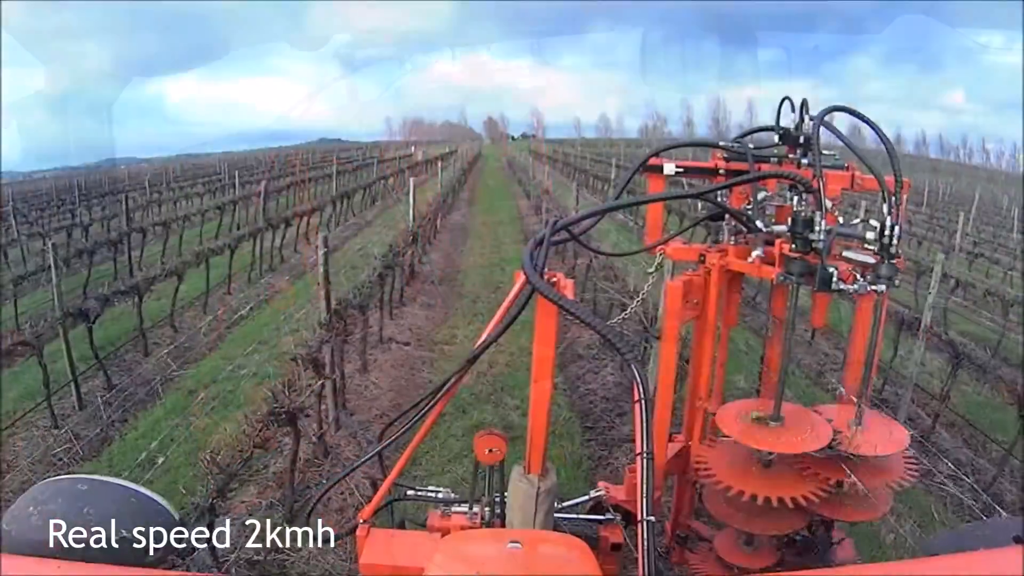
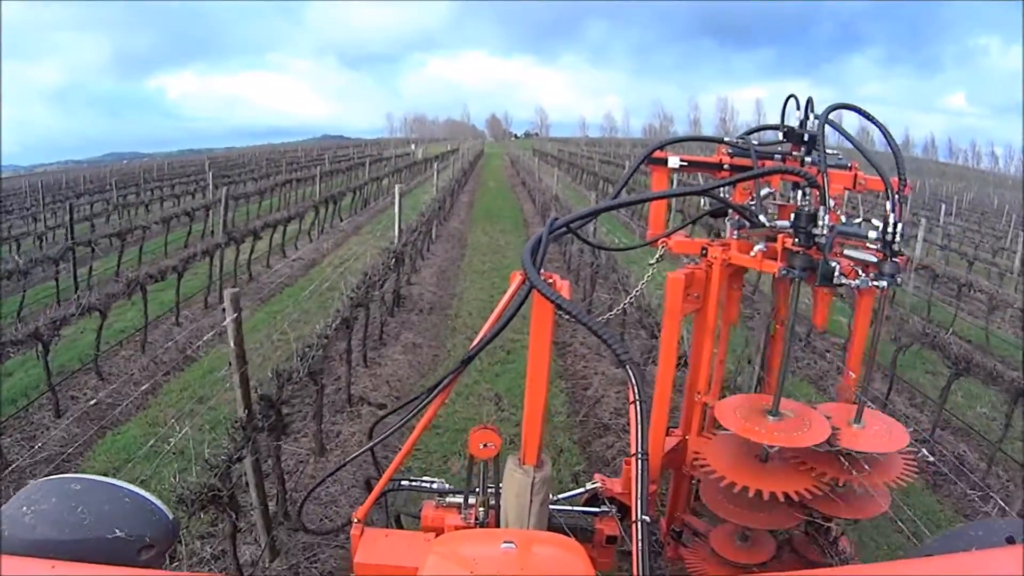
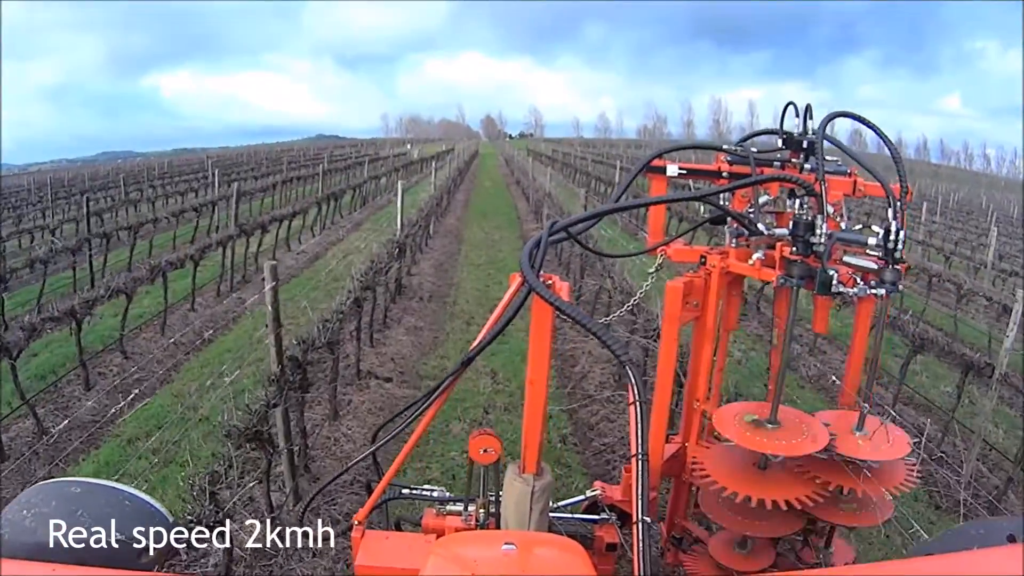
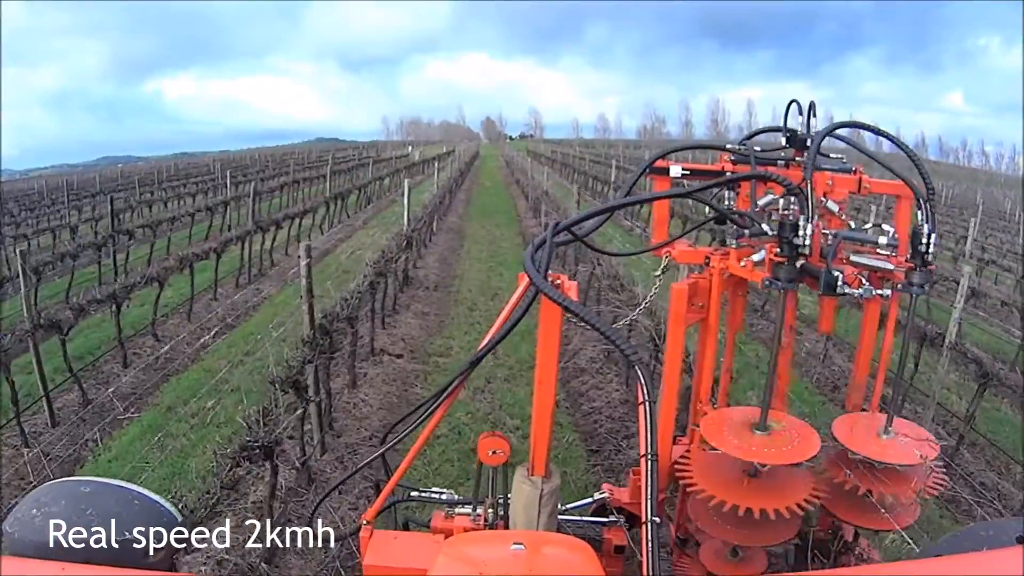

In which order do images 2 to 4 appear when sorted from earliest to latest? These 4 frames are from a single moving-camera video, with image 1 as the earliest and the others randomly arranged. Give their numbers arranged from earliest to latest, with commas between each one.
4, 3, 2
